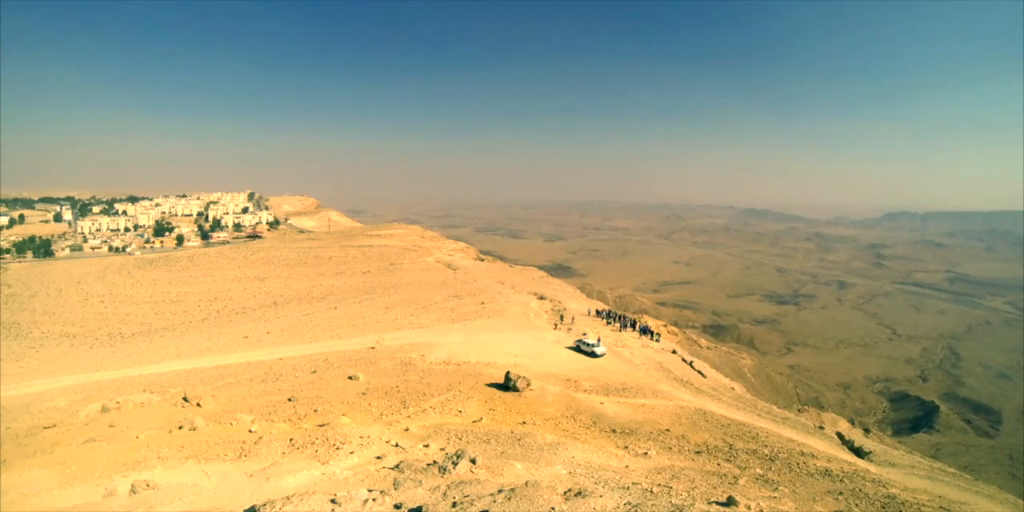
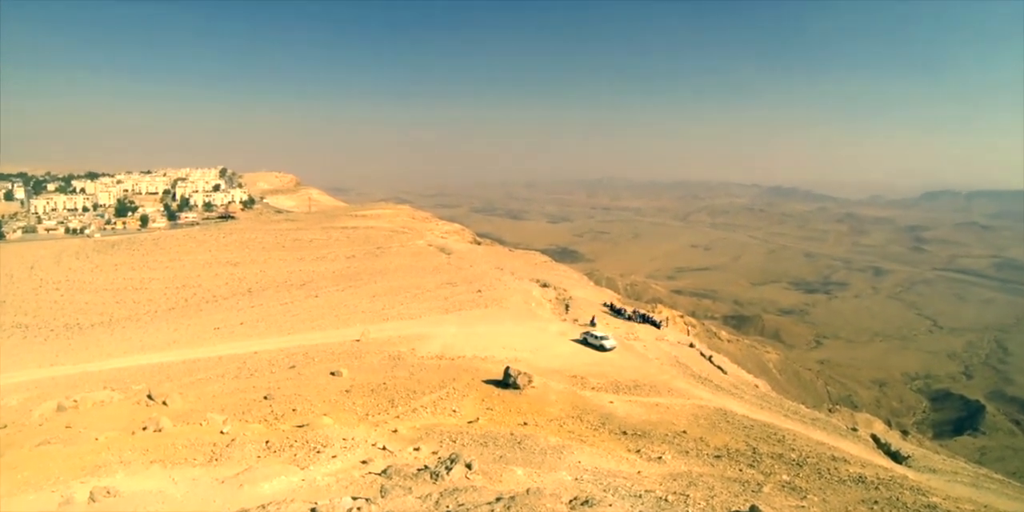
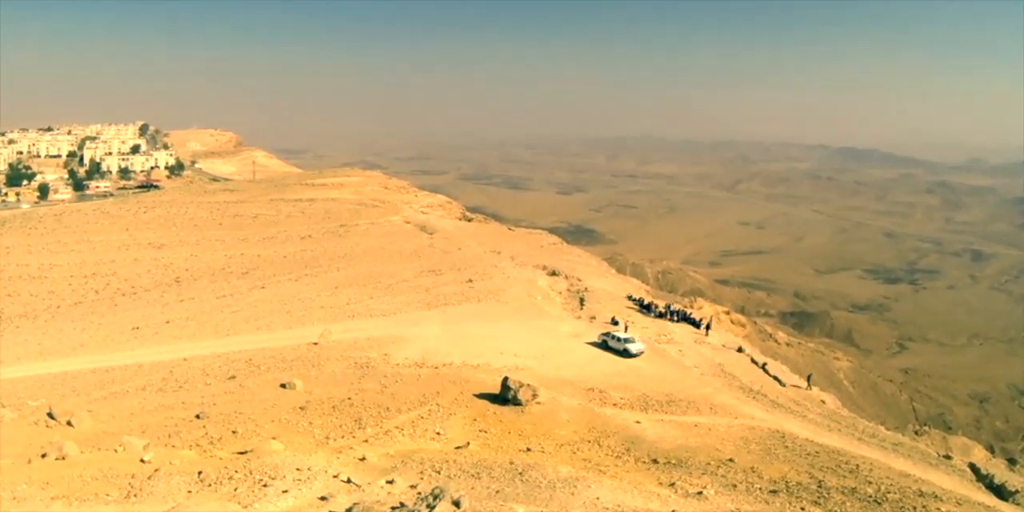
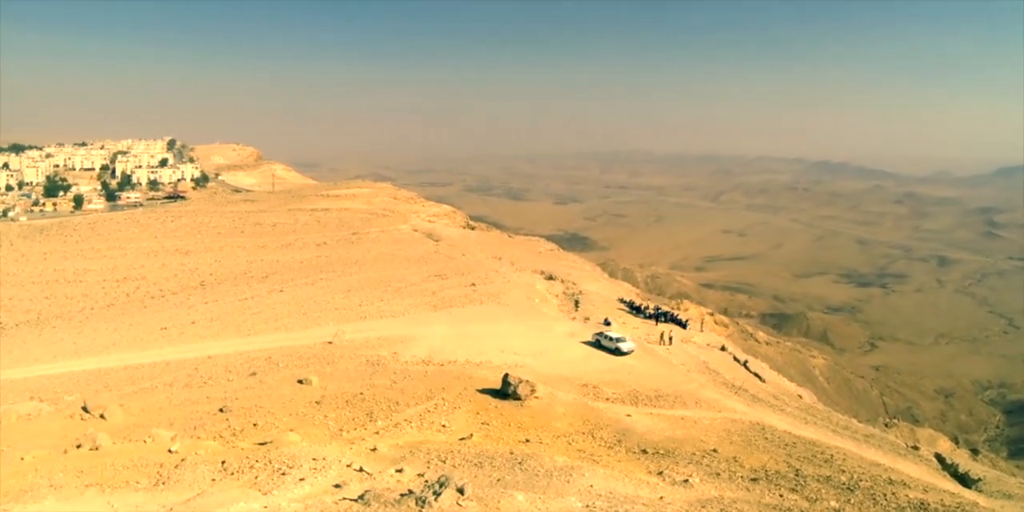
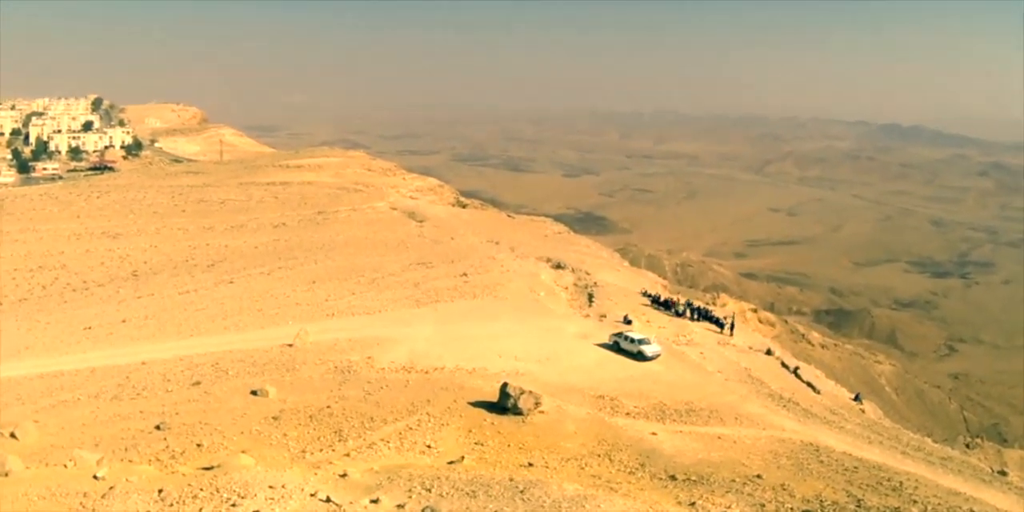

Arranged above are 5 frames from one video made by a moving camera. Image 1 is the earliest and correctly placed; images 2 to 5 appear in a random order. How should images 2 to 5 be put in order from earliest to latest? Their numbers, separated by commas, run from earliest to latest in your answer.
2, 4, 3, 5
